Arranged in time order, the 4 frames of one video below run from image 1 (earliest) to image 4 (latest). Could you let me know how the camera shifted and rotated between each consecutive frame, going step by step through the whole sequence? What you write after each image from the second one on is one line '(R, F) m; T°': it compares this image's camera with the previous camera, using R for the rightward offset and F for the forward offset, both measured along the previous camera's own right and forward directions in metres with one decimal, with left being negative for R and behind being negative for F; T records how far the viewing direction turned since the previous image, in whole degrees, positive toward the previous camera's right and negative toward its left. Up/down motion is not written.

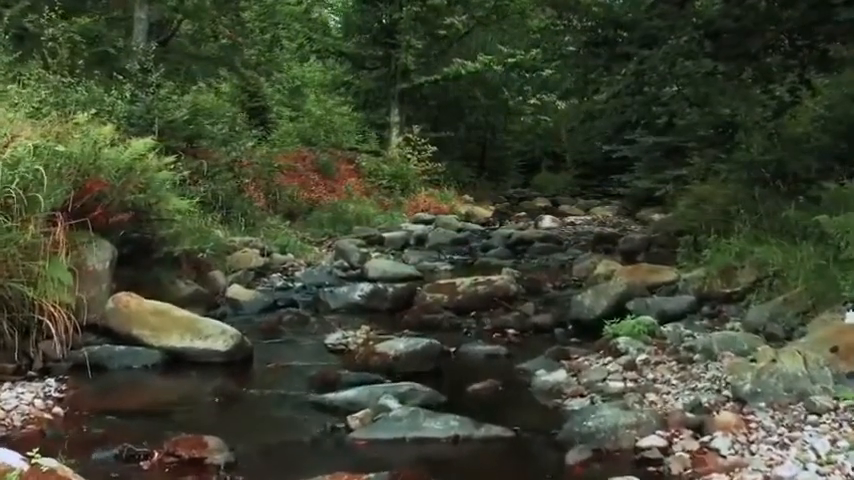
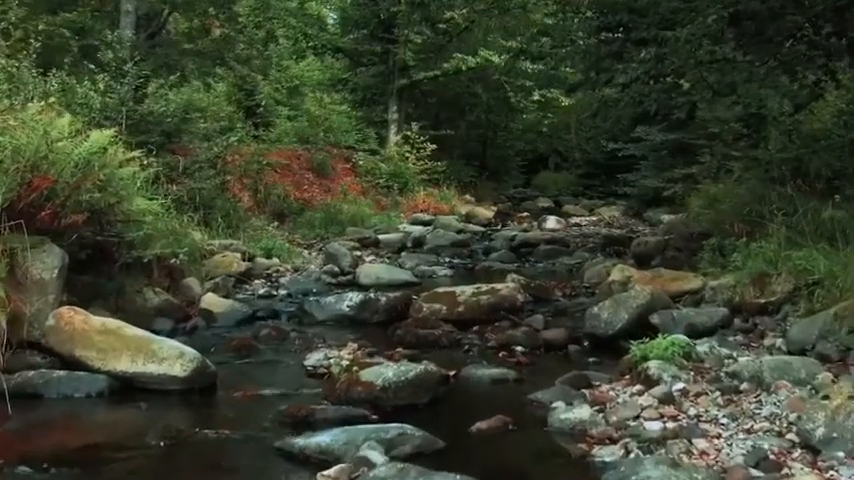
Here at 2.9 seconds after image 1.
(0.0, +1.0) m; 0°
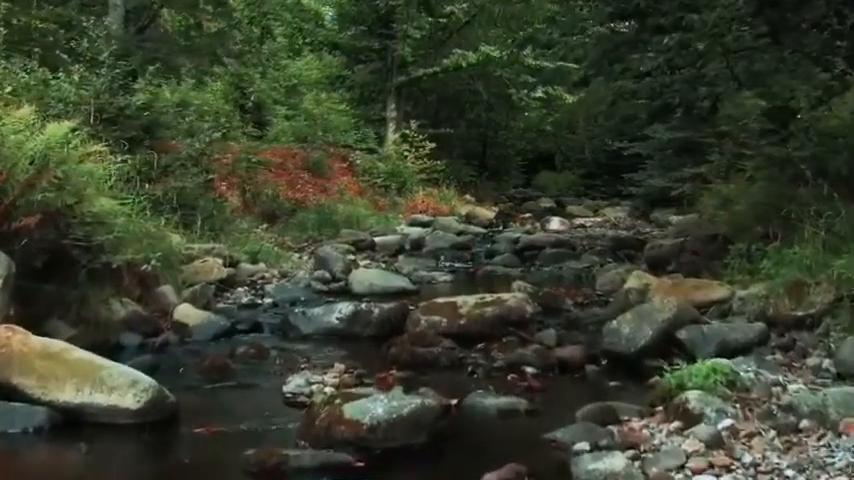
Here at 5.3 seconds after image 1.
(0.0, +0.9) m; 0°
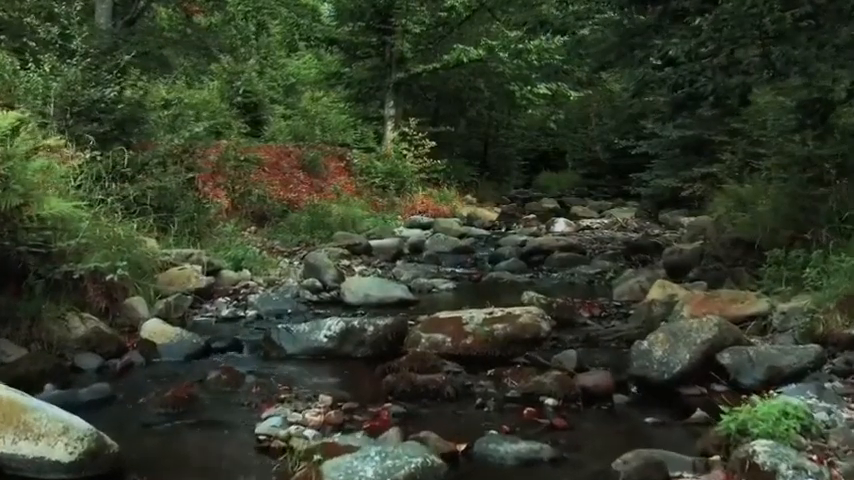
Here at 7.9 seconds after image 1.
(0.0, +0.9) m; 0°
